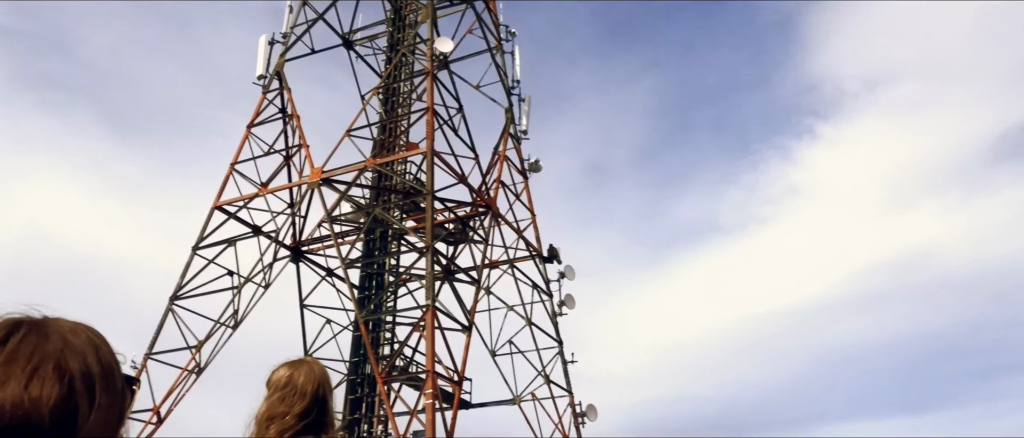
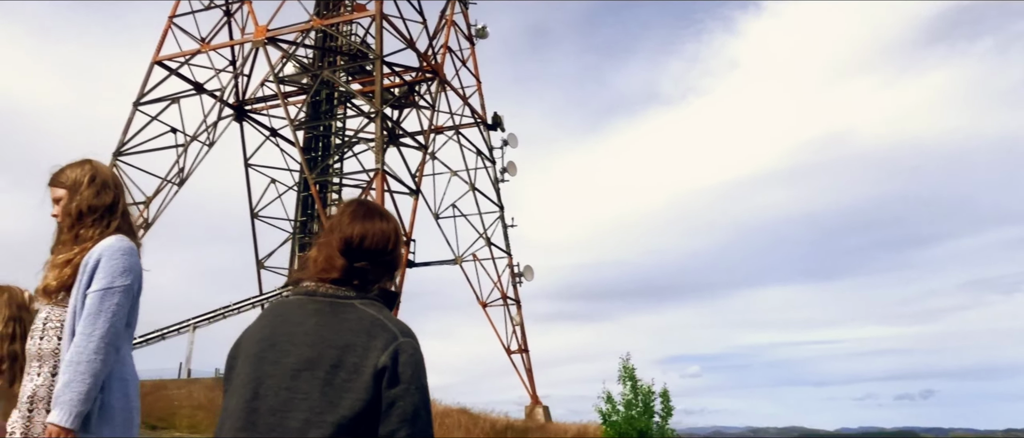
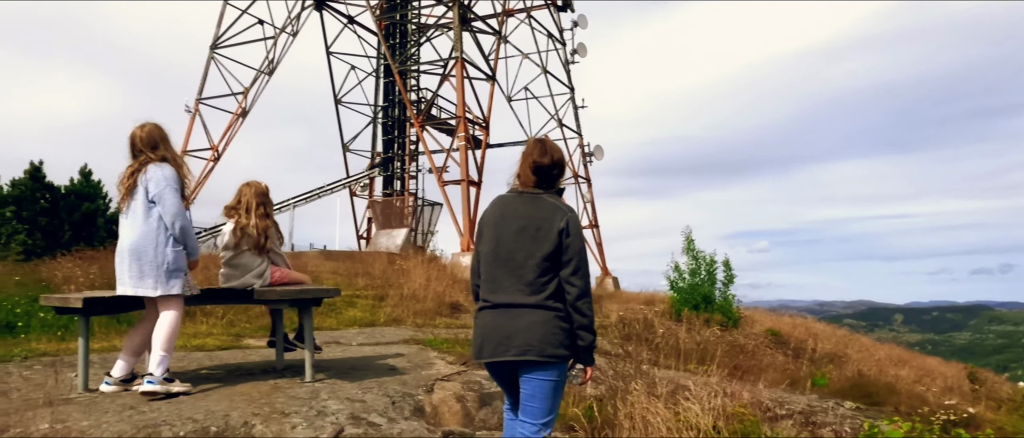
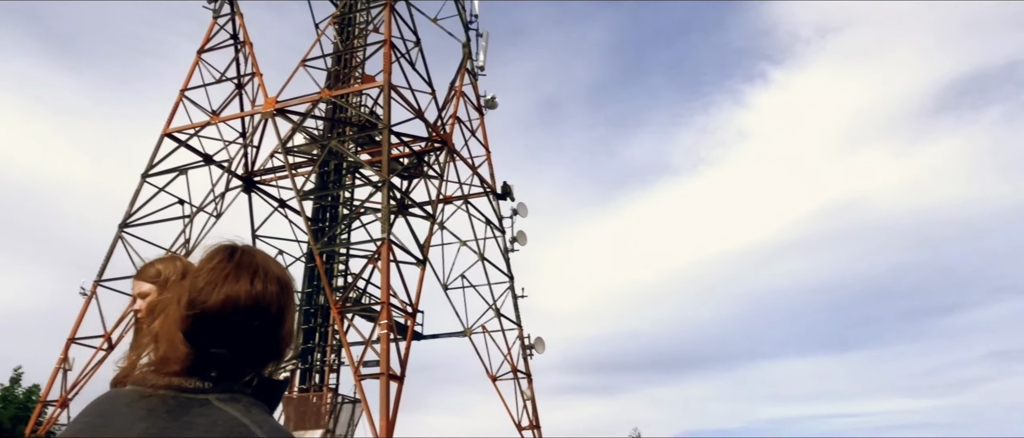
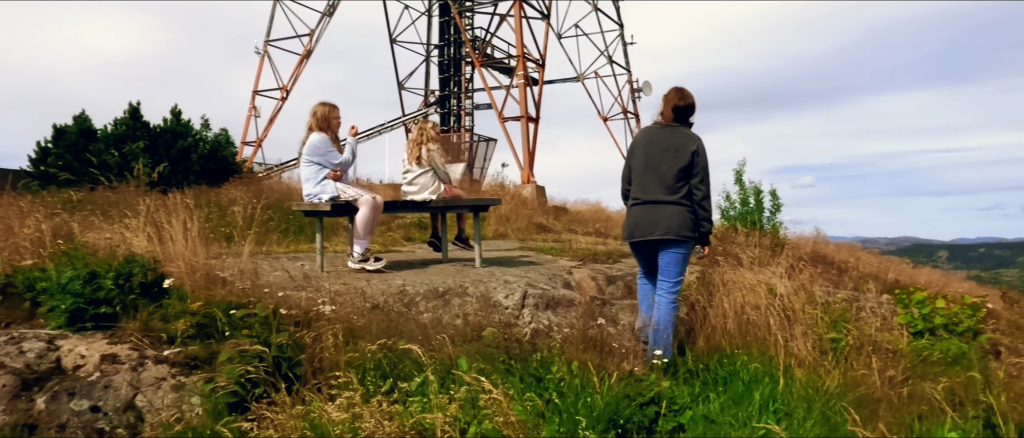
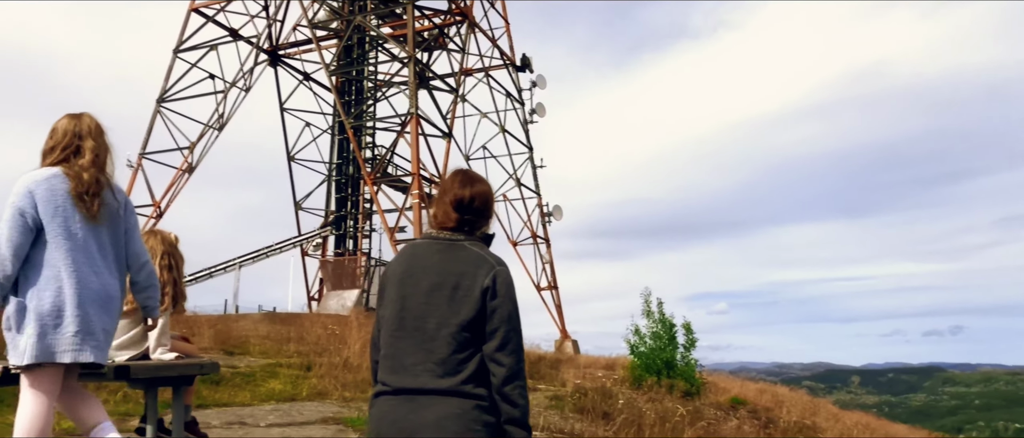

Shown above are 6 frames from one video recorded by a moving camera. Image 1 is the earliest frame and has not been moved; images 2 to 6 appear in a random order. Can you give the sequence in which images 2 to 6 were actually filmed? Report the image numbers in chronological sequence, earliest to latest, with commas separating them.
4, 2, 6, 3, 5
